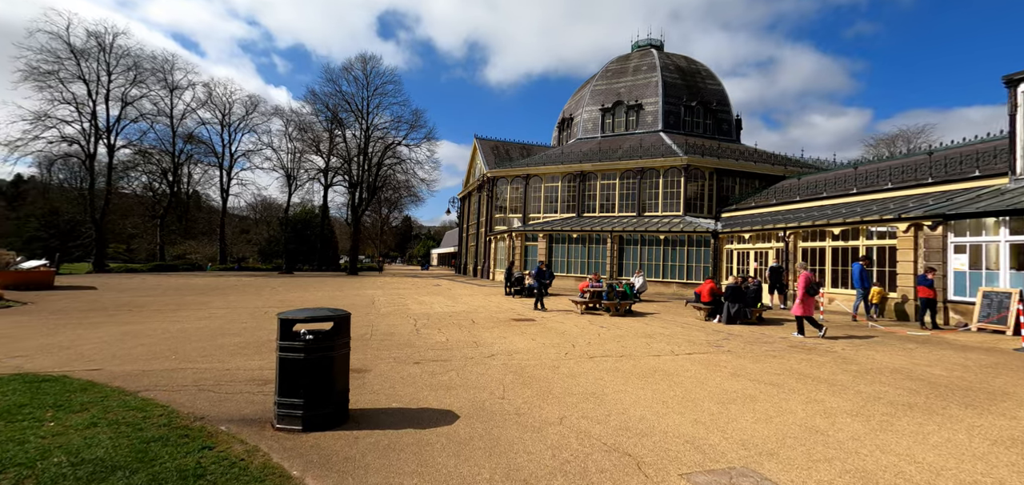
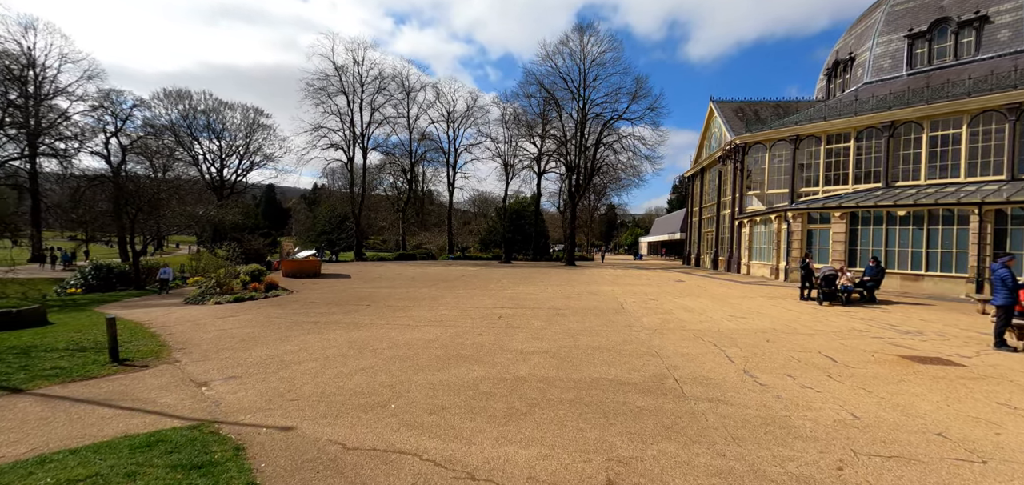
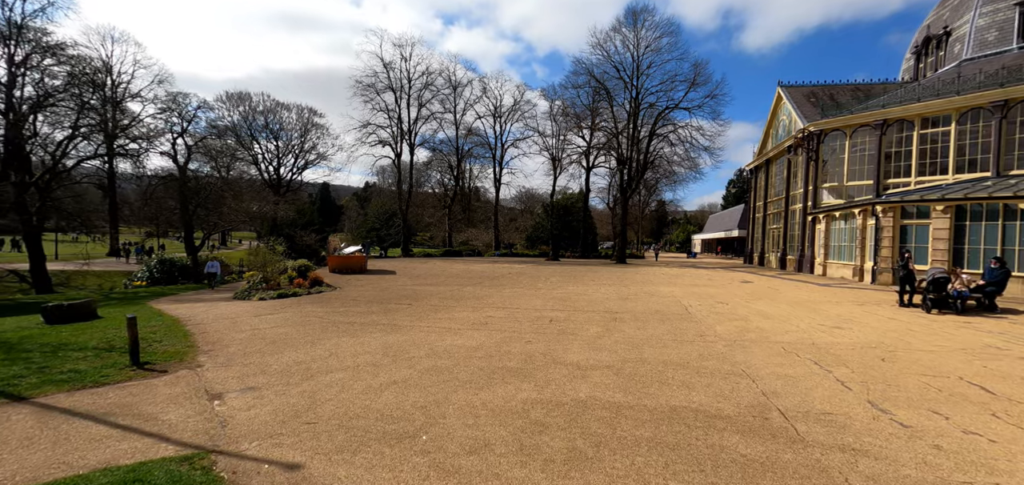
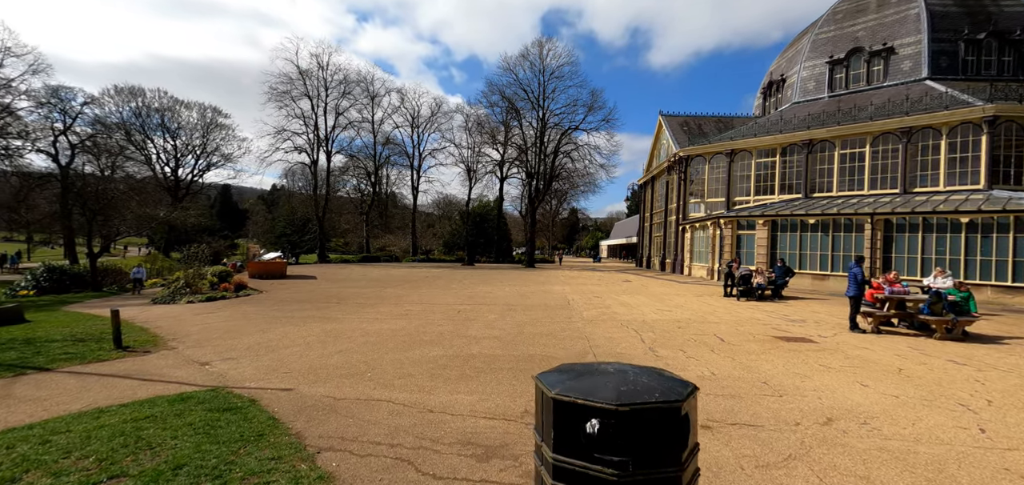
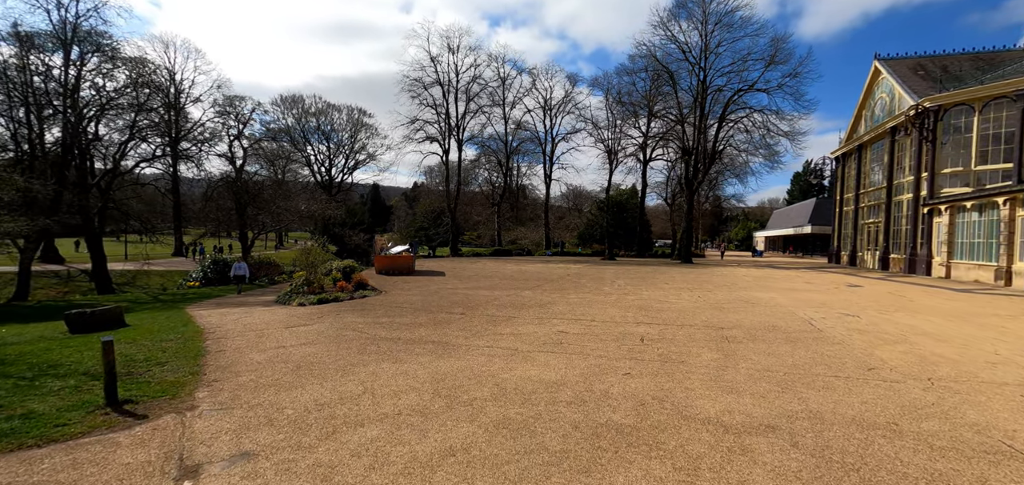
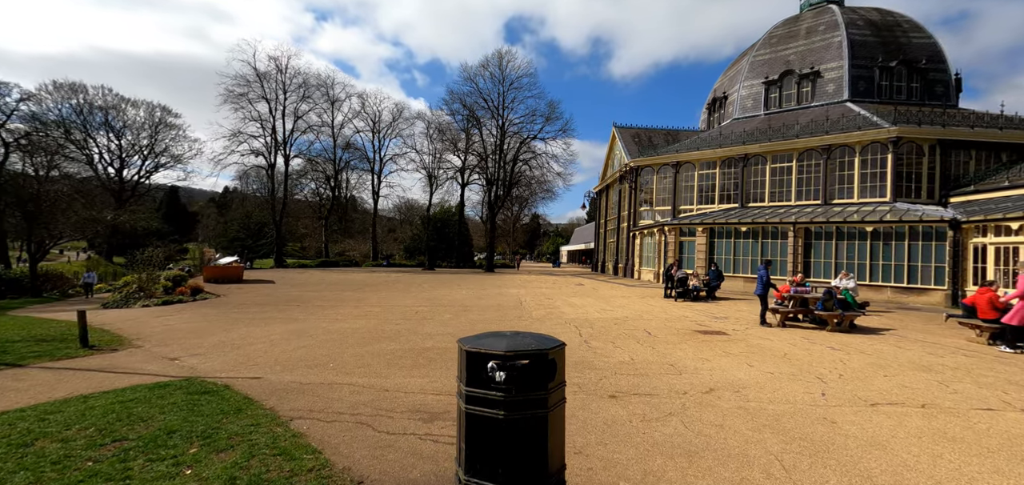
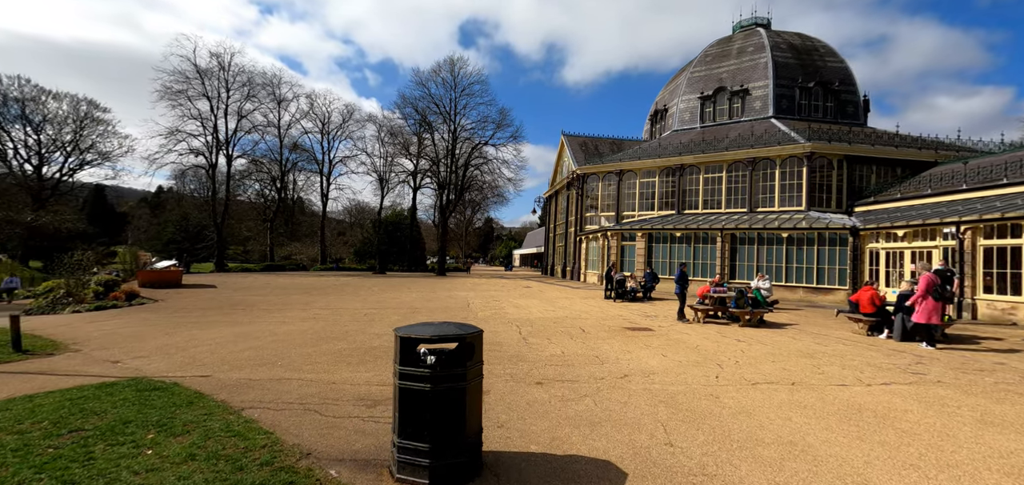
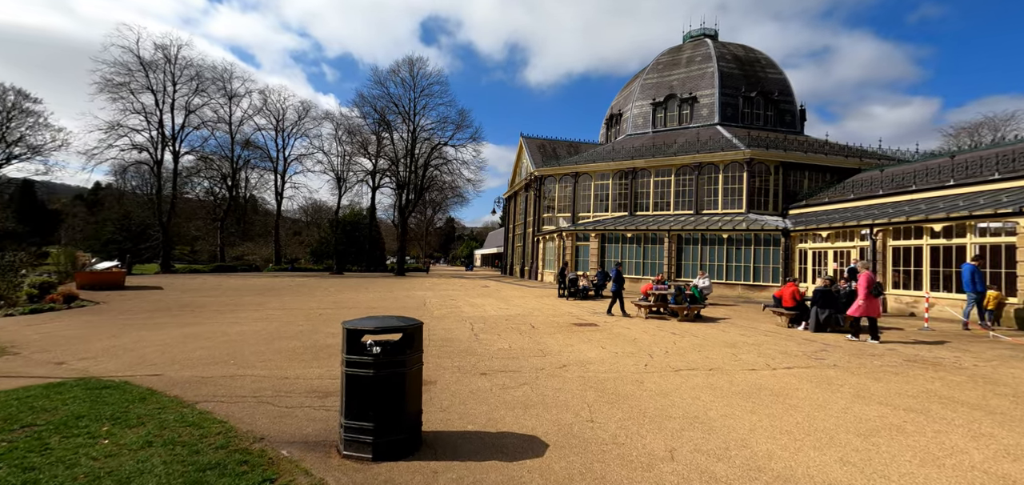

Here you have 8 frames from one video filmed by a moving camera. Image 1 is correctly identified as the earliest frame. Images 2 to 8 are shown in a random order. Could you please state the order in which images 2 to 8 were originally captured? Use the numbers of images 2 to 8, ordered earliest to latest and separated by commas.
8, 7, 6, 4, 2, 3, 5
